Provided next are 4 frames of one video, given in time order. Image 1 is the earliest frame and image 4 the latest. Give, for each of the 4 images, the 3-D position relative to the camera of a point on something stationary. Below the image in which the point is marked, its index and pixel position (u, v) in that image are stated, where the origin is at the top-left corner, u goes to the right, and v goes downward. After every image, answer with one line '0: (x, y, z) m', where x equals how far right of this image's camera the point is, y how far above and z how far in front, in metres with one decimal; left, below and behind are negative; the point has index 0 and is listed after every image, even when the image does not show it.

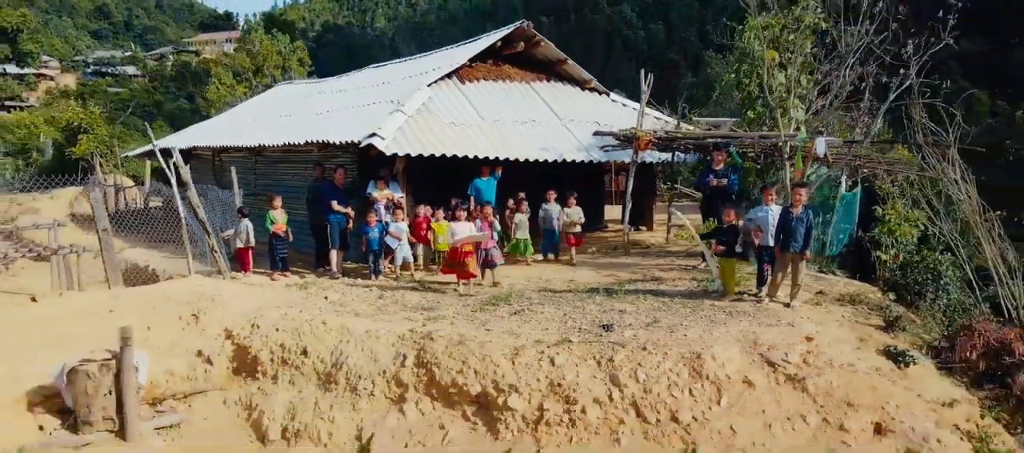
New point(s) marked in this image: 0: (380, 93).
0: (-1.6, +1.7, +9.5) m
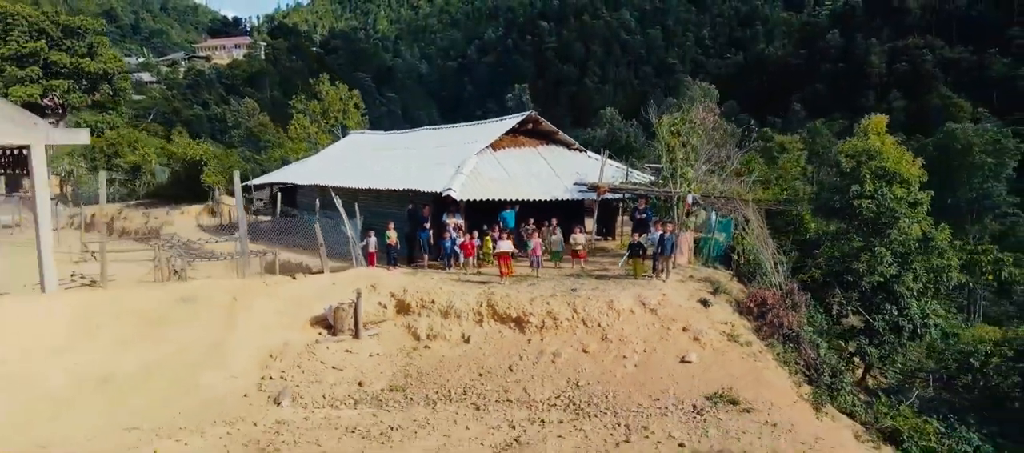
0: (-1.4, +1.5, +15.1) m
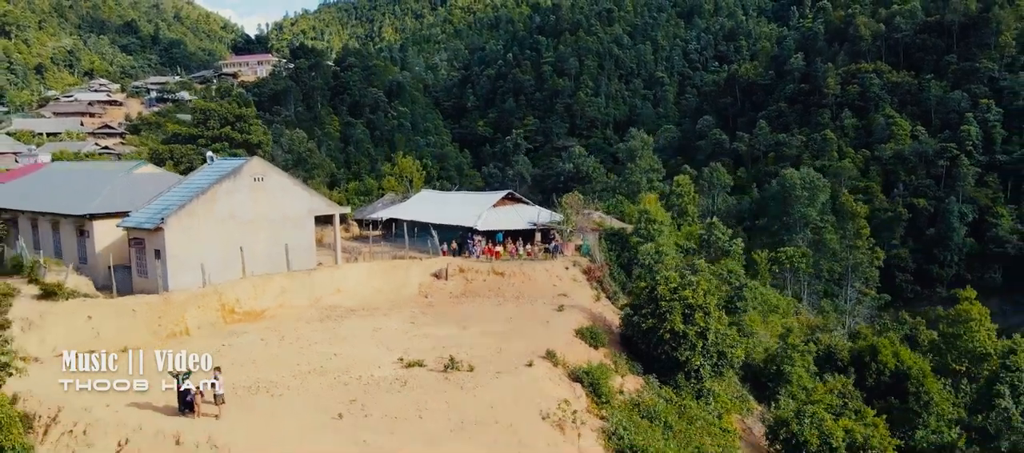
0: (-1.8, +0.9, +34.1) m
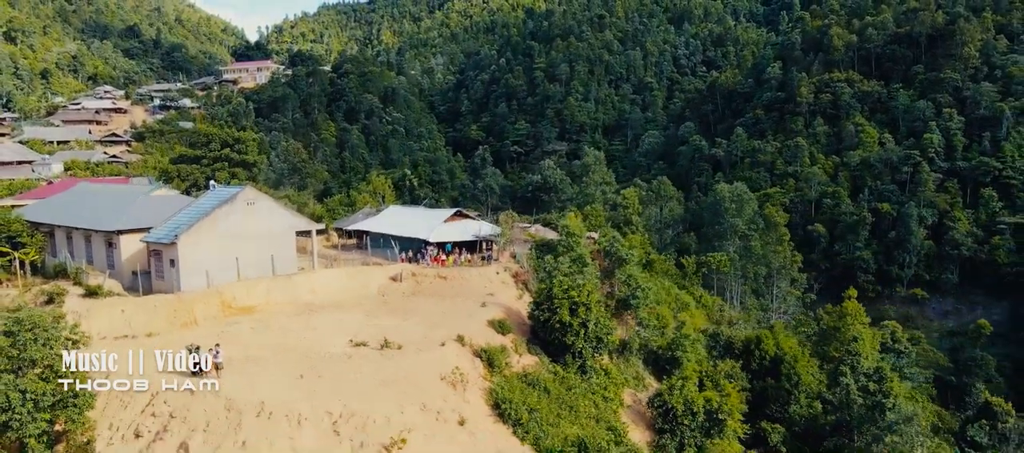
0: (-4.7, +0.2, +41.3) m
